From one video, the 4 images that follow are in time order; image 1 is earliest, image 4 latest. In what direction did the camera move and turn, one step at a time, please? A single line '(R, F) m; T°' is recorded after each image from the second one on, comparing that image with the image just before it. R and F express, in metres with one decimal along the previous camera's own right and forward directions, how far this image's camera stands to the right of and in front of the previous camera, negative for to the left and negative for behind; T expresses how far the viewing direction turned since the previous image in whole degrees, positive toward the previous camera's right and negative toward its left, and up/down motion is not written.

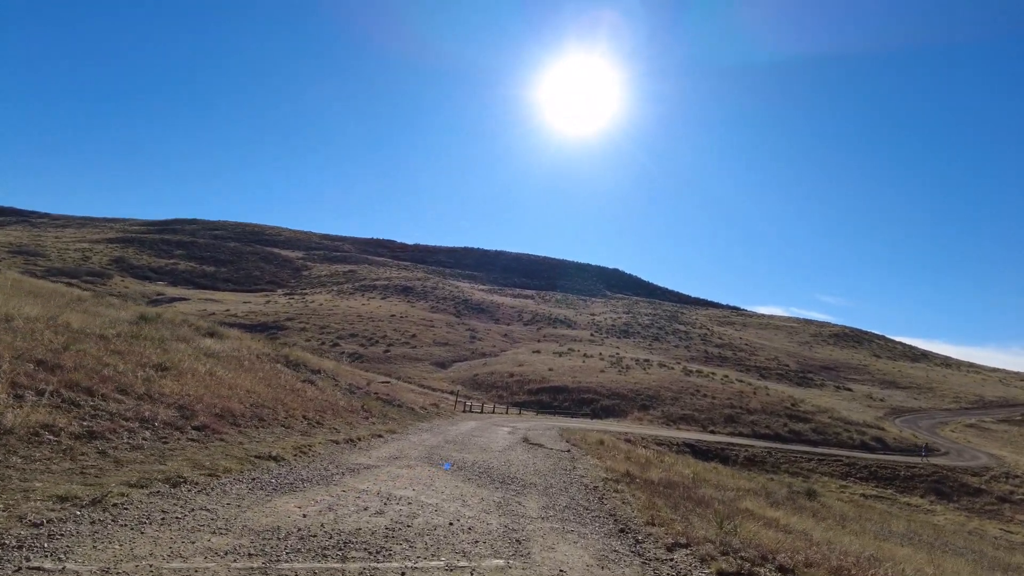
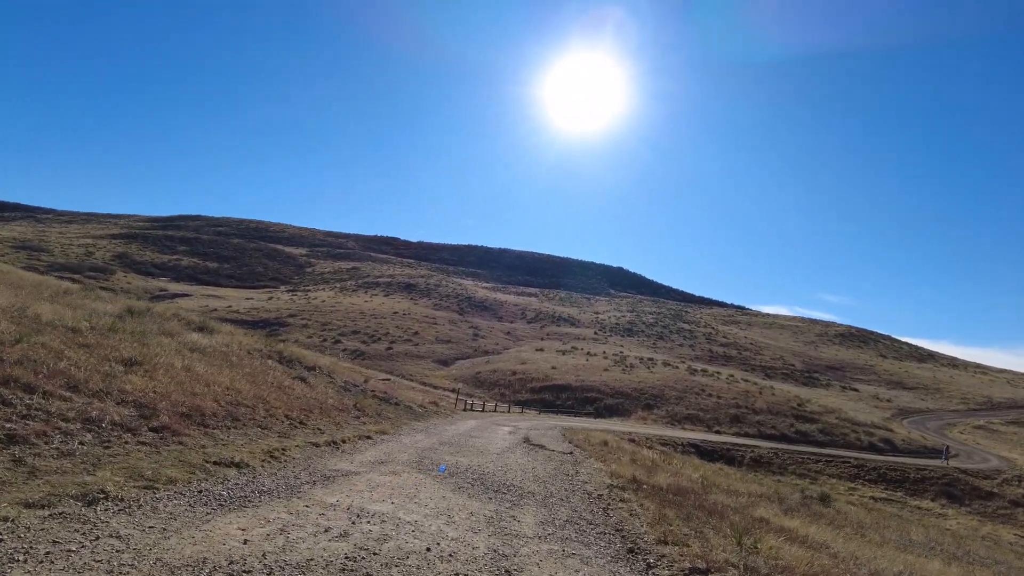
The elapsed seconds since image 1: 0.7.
(+0.1, +0.9) m; 0°
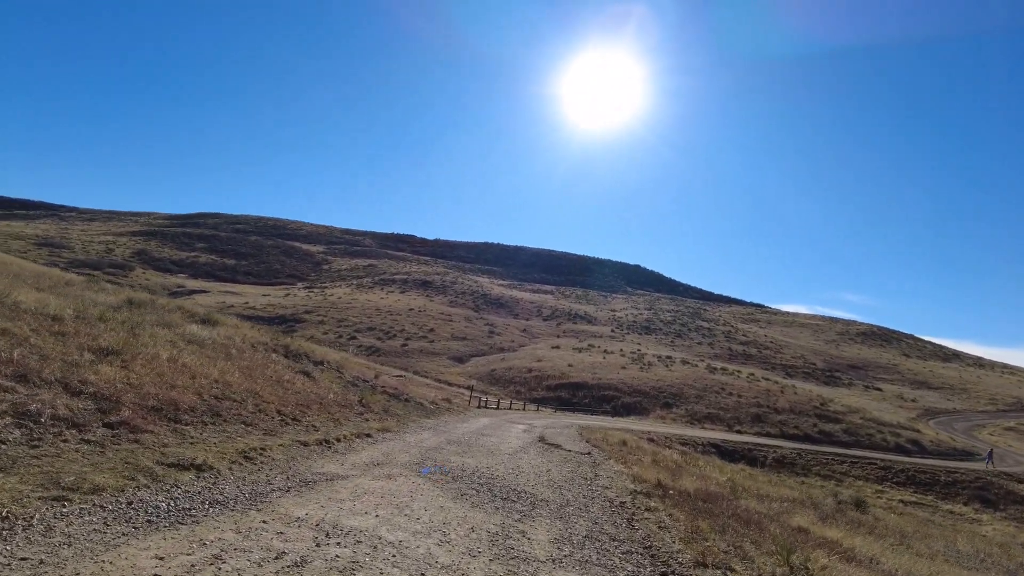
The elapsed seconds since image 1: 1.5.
(+0.1, +1.1) m; -1°
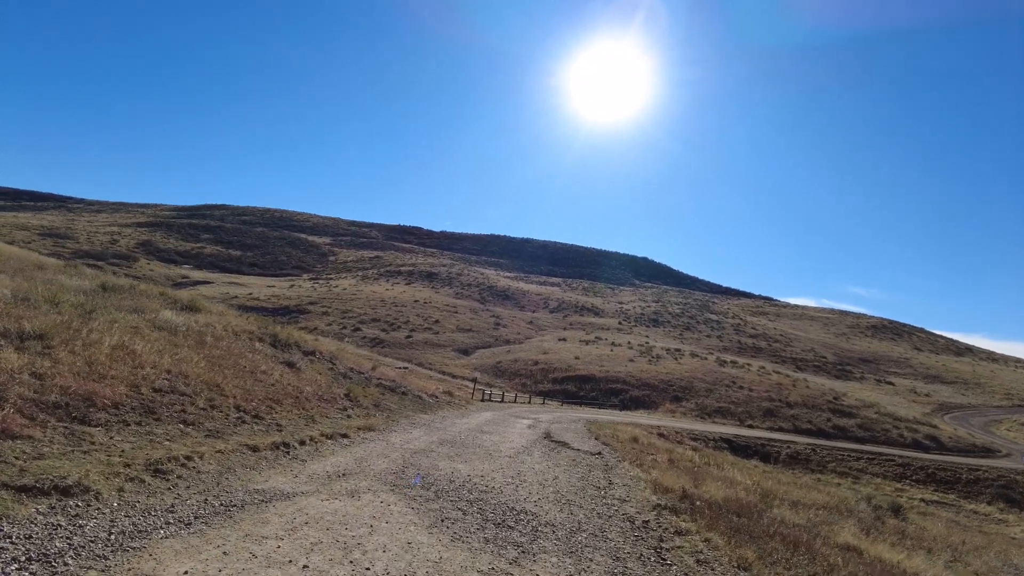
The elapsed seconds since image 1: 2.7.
(+0.1, +1.6) m; -1°
